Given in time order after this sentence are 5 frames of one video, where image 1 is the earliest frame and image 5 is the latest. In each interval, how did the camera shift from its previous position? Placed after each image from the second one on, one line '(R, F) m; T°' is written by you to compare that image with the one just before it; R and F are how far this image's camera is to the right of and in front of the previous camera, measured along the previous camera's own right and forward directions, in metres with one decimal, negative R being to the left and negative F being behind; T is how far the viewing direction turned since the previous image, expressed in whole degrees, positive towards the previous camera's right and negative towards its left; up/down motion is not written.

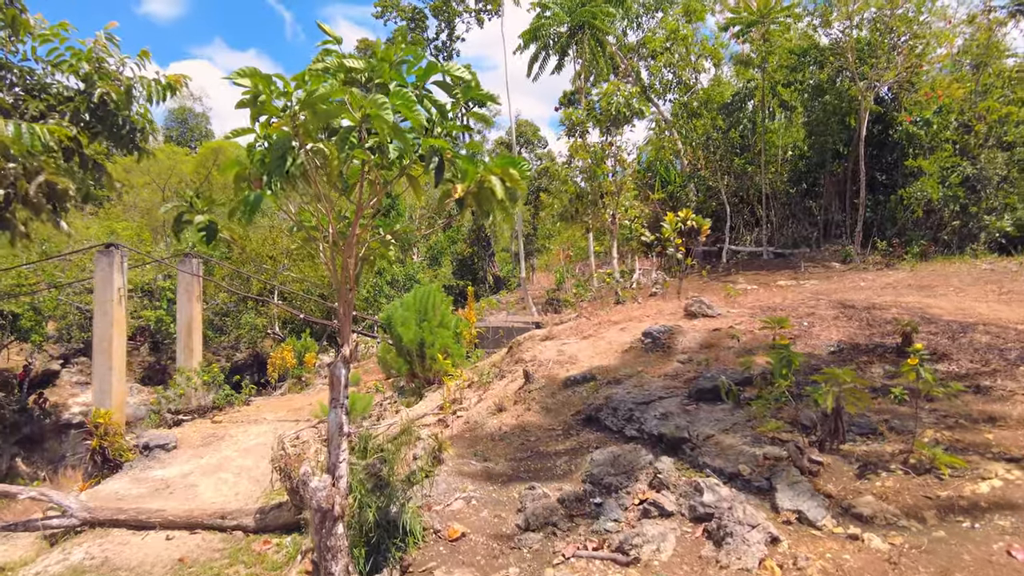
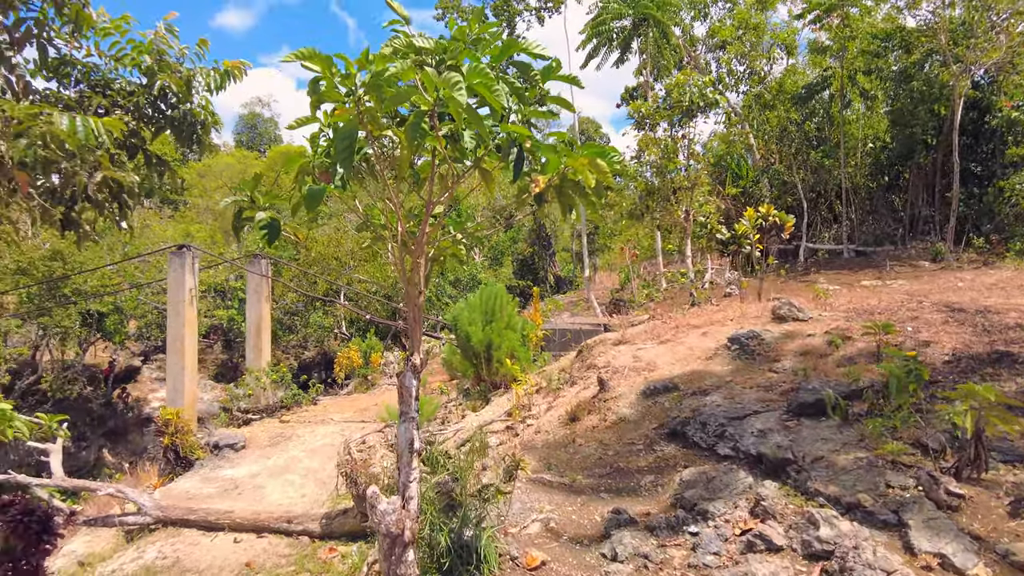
(-0.1, +0.3) m; -5°
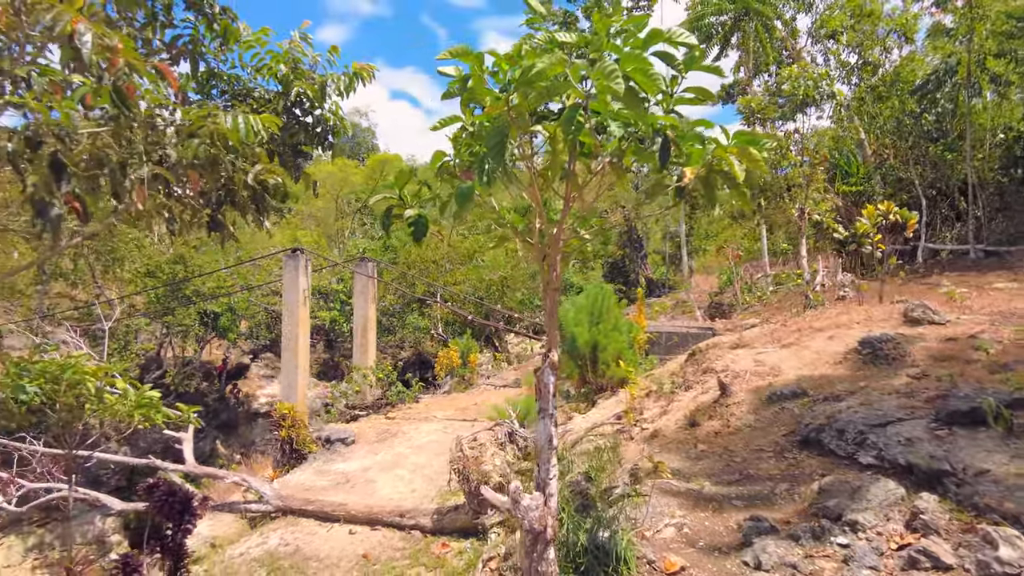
(-0.2, 0.0) m; -7°
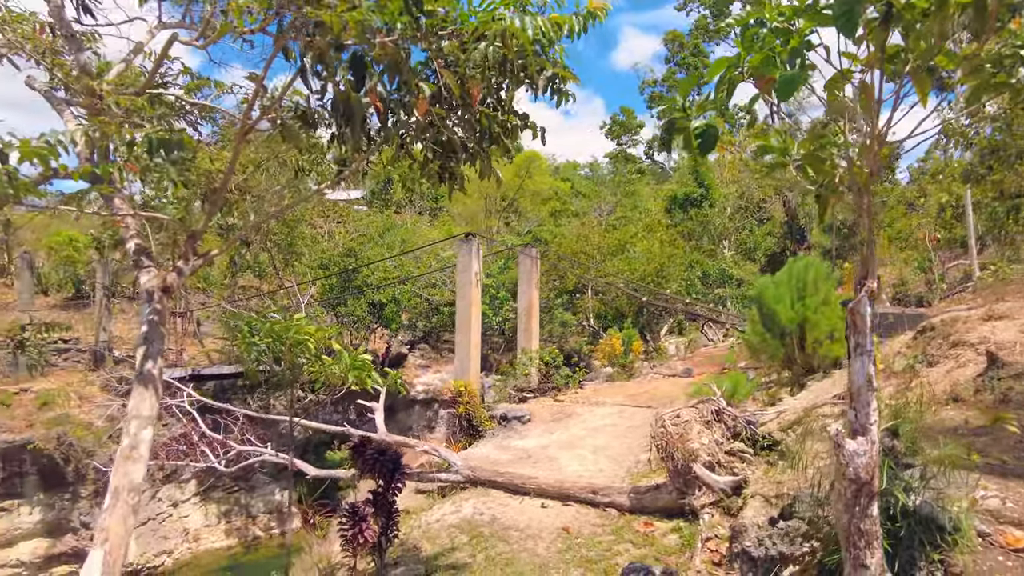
(-0.6, +0.2) m; -12°
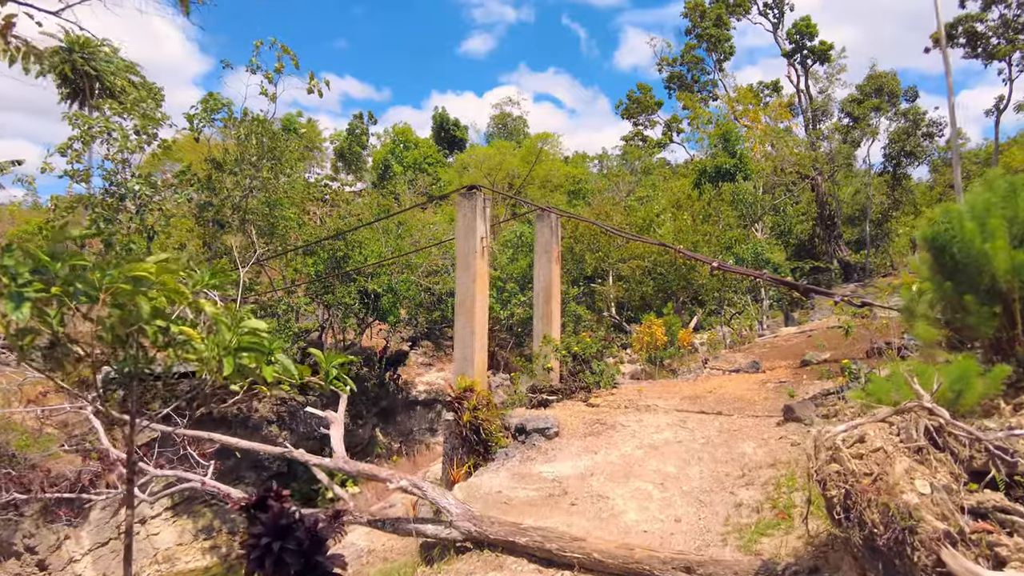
(-0.1, +2.7) m; -1°
